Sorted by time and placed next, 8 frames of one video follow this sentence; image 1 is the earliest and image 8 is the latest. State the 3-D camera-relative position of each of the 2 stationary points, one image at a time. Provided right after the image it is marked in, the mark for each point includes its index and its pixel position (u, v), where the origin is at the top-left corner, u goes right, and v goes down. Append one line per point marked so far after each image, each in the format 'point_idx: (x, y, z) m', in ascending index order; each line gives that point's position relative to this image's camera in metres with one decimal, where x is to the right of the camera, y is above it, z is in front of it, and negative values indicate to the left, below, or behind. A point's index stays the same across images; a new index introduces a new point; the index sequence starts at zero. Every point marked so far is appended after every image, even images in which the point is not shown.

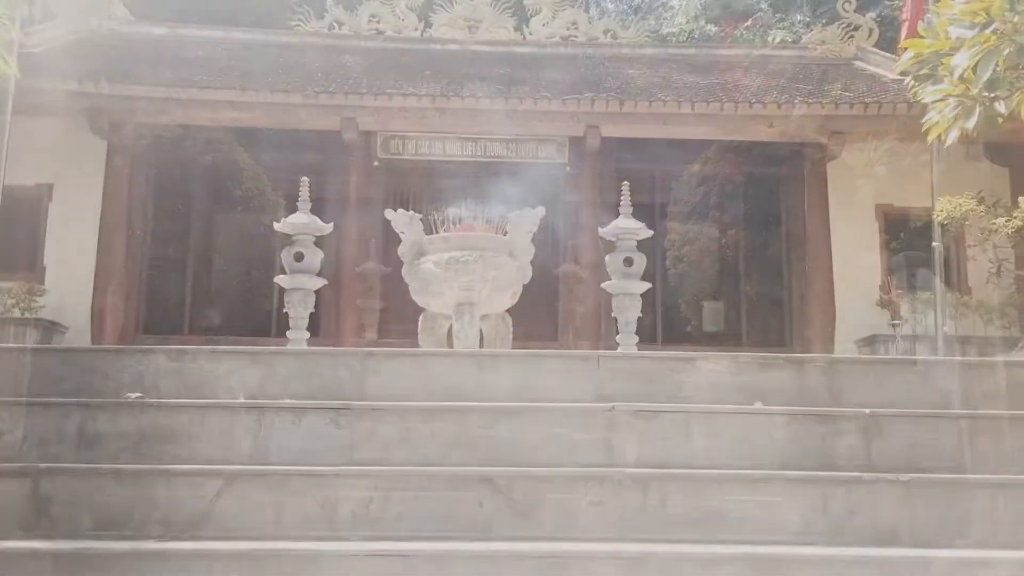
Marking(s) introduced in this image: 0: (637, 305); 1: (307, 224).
0: (+0.9, -0.1, +7.6) m
1: (-1.5, +0.5, +7.4) m
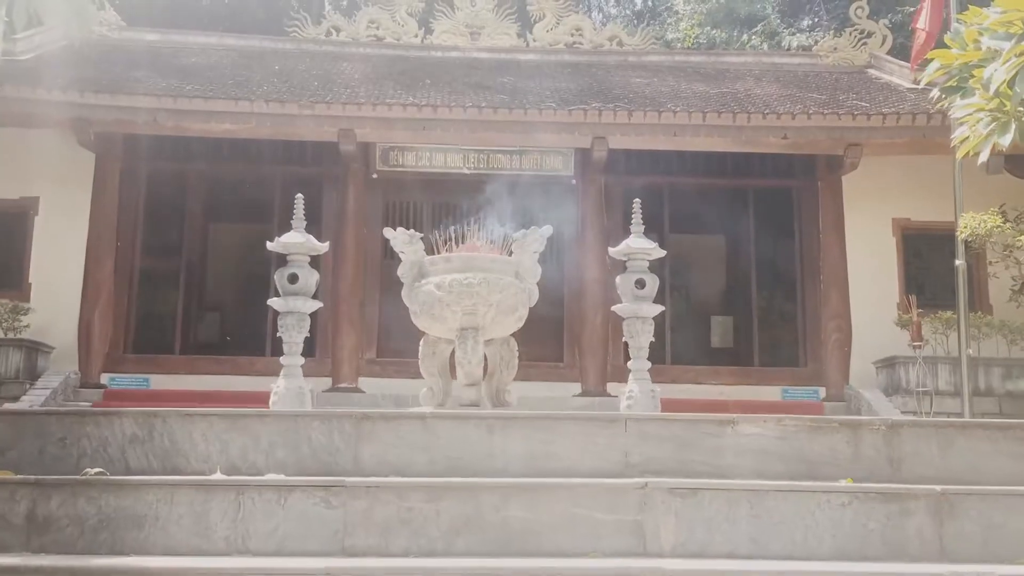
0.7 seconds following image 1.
0: (+1.0, -0.3, +7.2) m
1: (-1.4, +0.3, +7.1) m
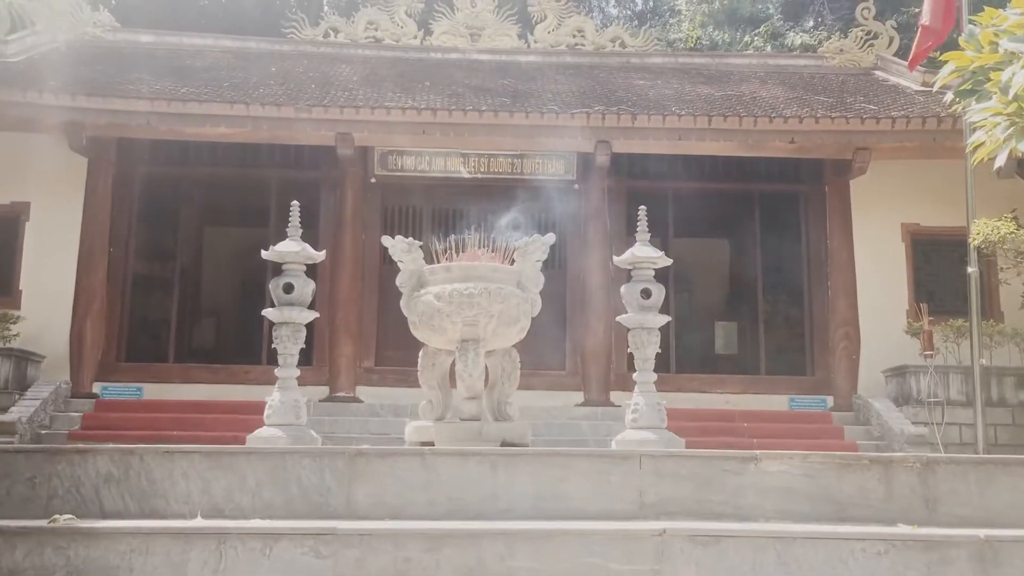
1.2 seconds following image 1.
0: (+1.0, -0.4, +7.0) m
1: (-1.4, +0.2, +6.9) m
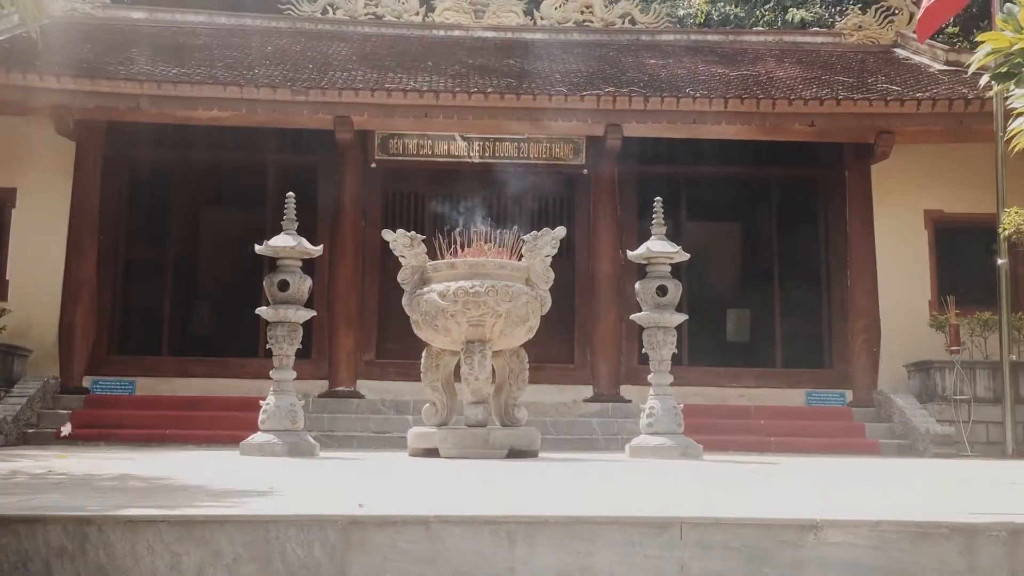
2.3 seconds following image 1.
0: (+1.0, -0.3, +6.6) m
1: (-1.4, +0.3, +6.5) m
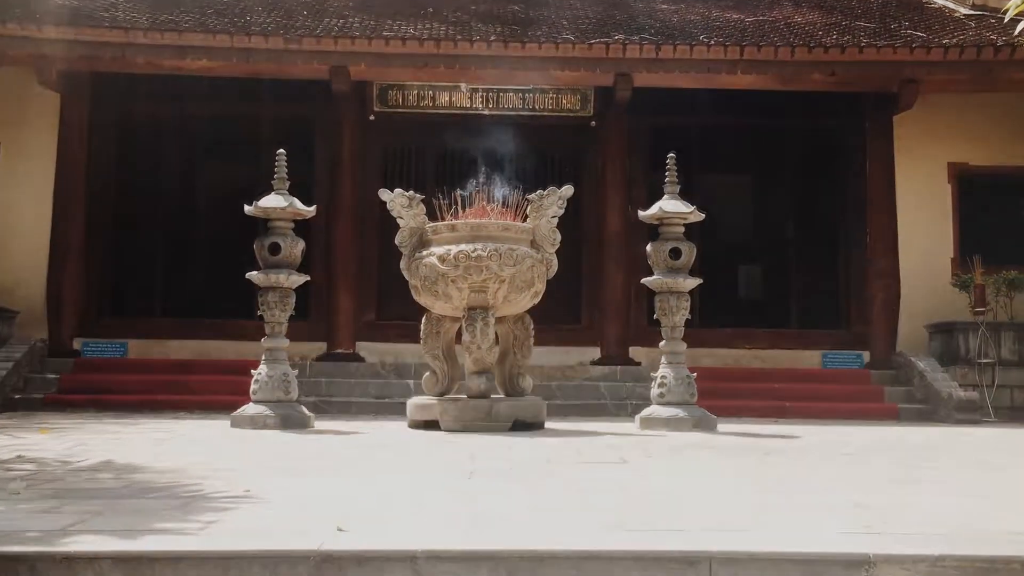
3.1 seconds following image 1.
0: (+1.0, -0.1, +6.2) m
1: (-1.4, +0.5, +6.1) m
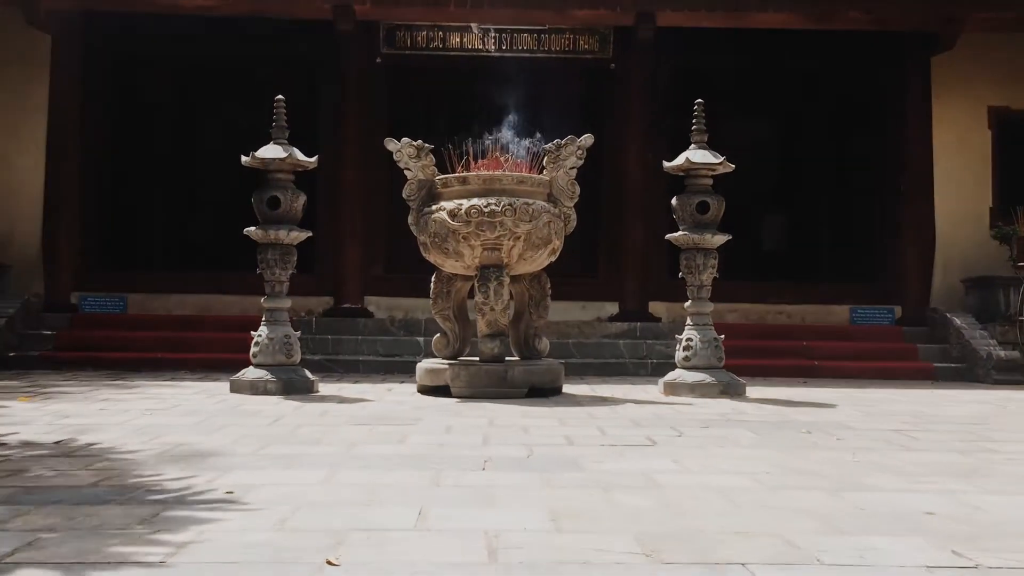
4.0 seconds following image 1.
0: (+1.1, +0.1, +5.8) m
1: (-1.3, +0.7, +5.7) m
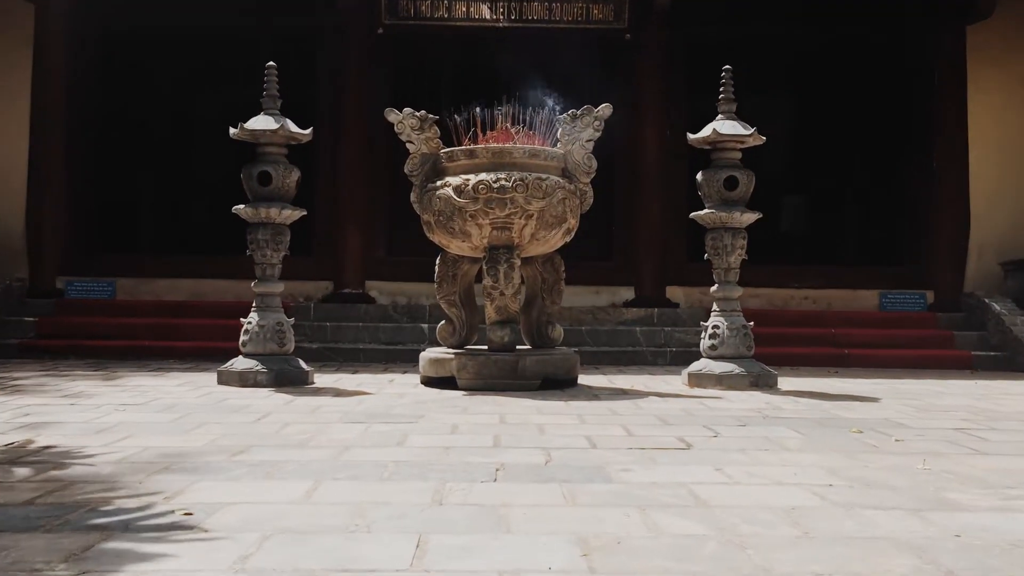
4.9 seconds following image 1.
0: (+1.2, +0.2, +5.4) m
1: (-1.2, +0.8, +5.2) m
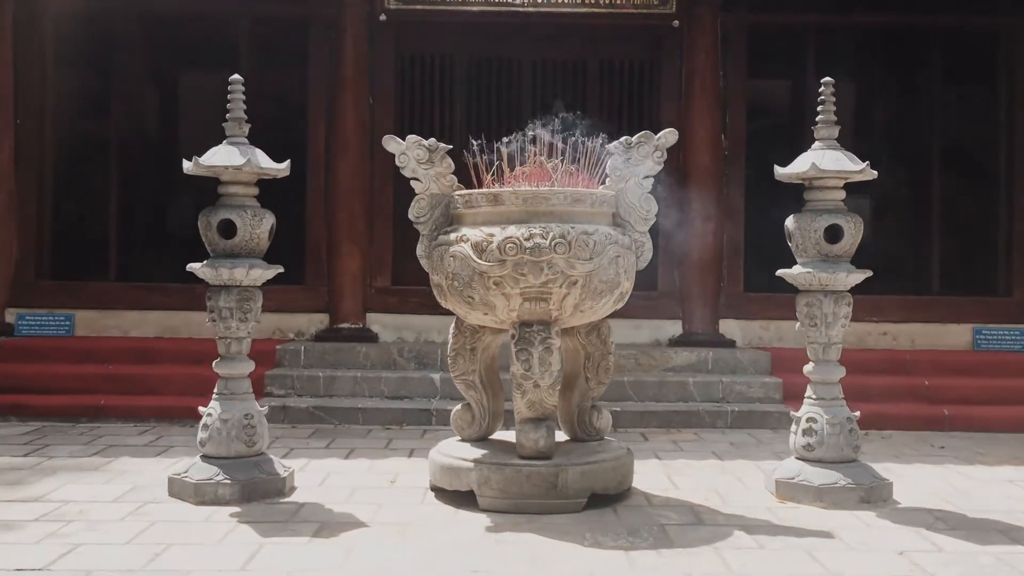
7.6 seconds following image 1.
0: (+1.3, -0.1, +4.1) m
1: (-1.1, +0.5, +4.0) m
